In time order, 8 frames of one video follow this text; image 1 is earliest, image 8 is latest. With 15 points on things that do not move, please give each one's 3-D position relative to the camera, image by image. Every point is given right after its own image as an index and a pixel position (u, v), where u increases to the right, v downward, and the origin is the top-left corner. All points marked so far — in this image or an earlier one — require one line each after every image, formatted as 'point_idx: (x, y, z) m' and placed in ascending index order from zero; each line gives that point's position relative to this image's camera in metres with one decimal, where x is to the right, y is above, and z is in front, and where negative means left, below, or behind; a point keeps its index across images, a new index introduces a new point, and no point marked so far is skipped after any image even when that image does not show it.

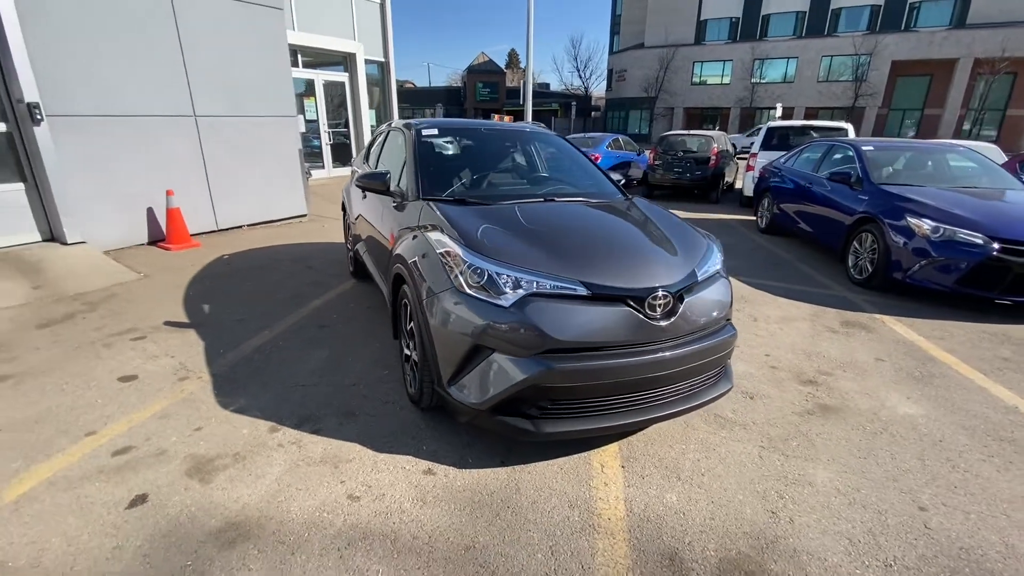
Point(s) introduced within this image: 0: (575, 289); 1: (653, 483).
0: (+0.3, 0.0, +2.3) m
1: (+0.7, -0.9, +2.3) m
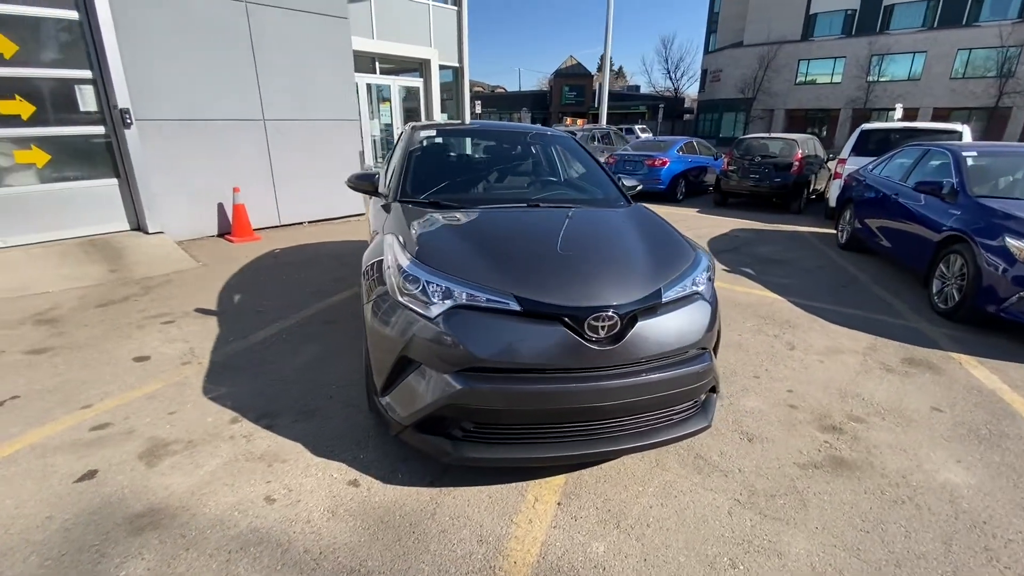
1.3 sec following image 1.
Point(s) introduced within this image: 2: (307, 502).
0: (0.0, -0.1, +2.1) m
1: (+0.3, -1.0, +2.0) m
2: (-0.9, -1.0, +2.1) m
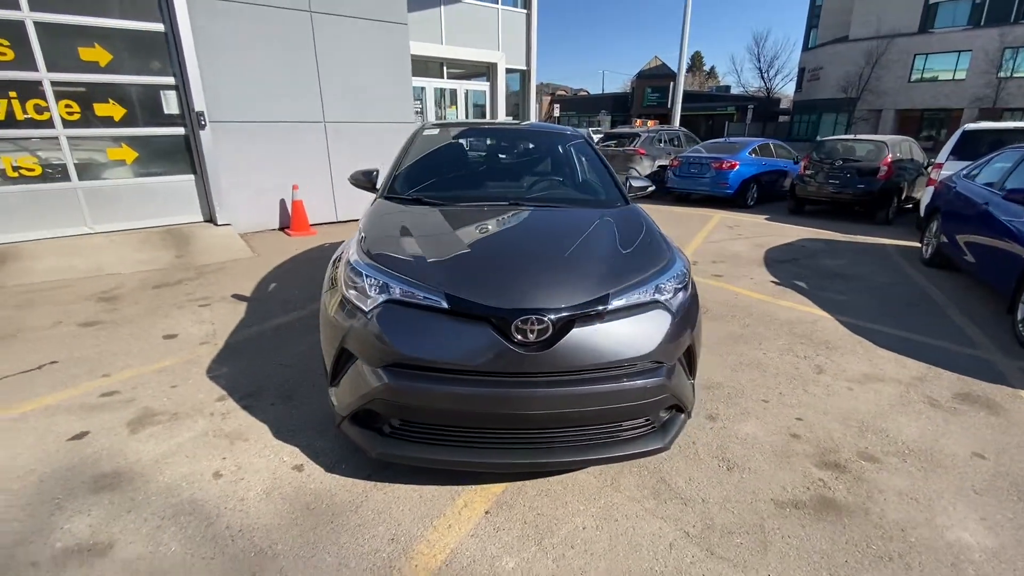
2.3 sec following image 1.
0: (-0.3, -0.1, +2.0) m
1: (0.0, -1.0, +1.9) m
2: (-1.2, -0.9, +2.2) m
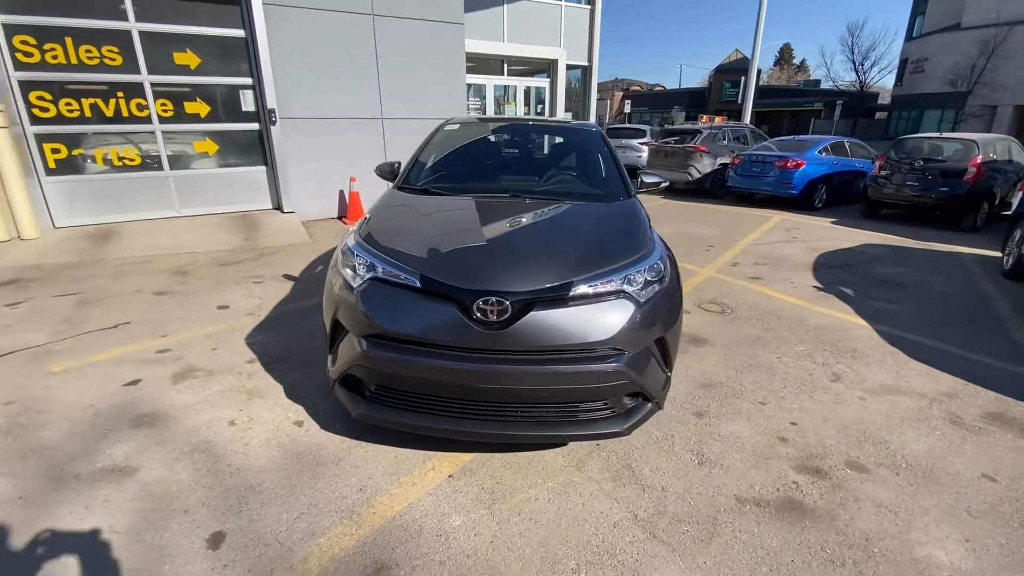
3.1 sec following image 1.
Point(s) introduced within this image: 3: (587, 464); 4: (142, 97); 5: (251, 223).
0: (-0.5, 0.0, +2.2) m
1: (-0.3, -0.9, +2.1) m
2: (-1.4, -0.8, +2.6) m
3: (+0.4, -0.9, +2.4) m
4: (-5.5, +2.8, +7.1) m
5: (-4.1, +1.0, +7.5) m
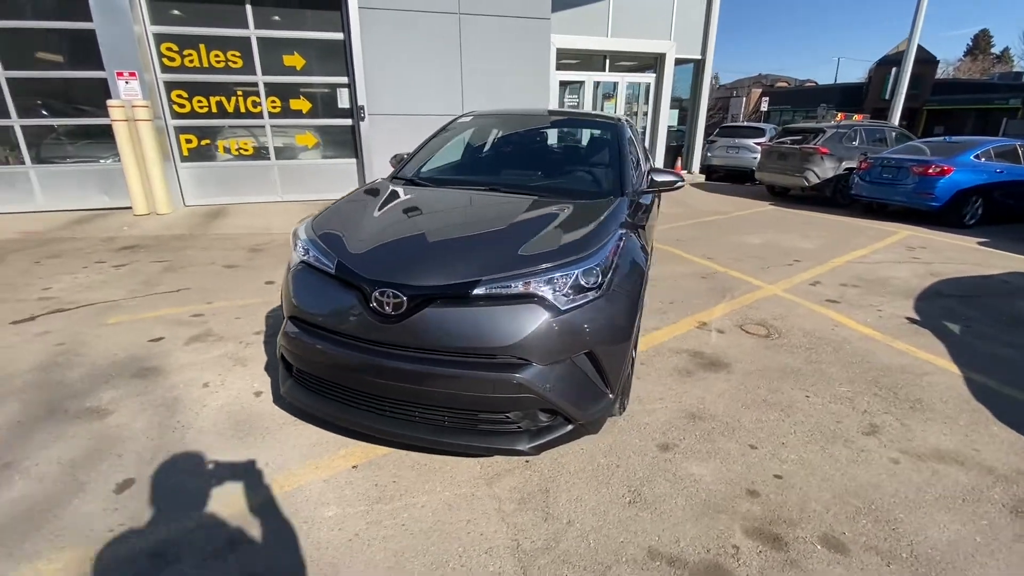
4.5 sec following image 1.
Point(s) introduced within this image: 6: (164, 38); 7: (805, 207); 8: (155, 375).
0: (-0.8, +0.1, +2.2) m
1: (-0.7, -0.9, +2.1) m
2: (-1.7, -0.6, +2.8) m
3: (-0.1, -0.9, +2.2) m
4: (-4.3, +3.3, +8.1) m
5: (-3.0, +1.3, +8.2) m
6: (-5.5, +3.9, +7.5) m
7: (+6.9, +1.9, +11.2) m
8: (-2.2, -0.5, +3.0) m
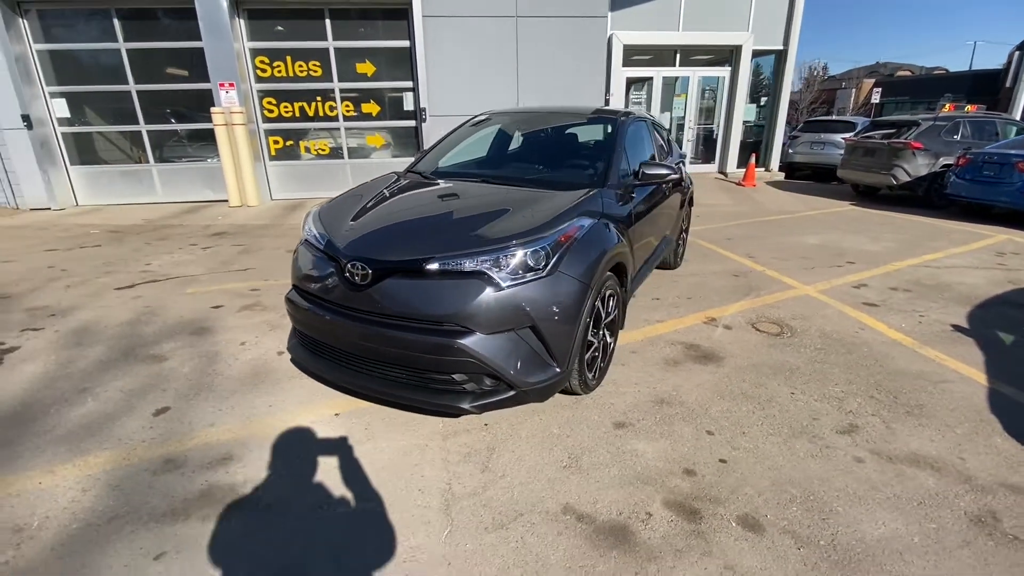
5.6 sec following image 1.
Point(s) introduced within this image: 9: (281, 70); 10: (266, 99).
0: (-1.0, +0.2, +2.6) m
1: (-1.0, -0.8, +2.5) m
2: (-1.8, -0.4, +3.3) m
3: (-0.3, -0.8, +2.5) m
4: (-3.4, +3.5, +9.0) m
5: (-2.1, +1.6, +8.8) m
6: (-4.6, +4.3, +8.6) m
7: (+8.1, +1.7, +10.2) m
8: (-2.3, -0.3, +3.6) m
9: (-4.2, +4.0, +8.7) m
10: (-4.6, +3.5, +8.8) m
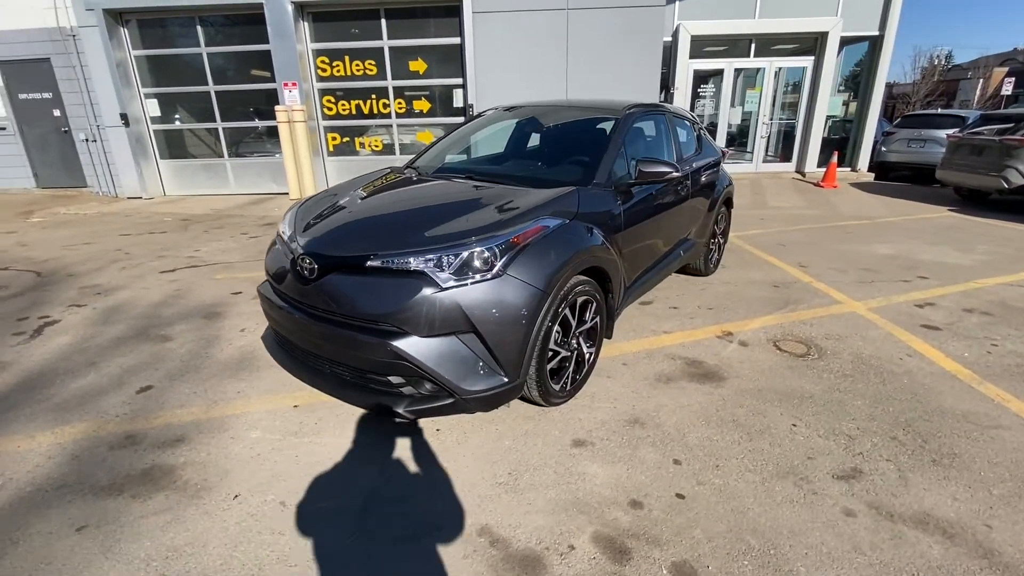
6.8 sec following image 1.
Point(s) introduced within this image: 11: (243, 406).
0: (-1.2, +0.3, +2.7) m
1: (-1.3, -0.7, +2.5) m
2: (-1.9, -0.4, +3.5) m
3: (-0.6, -0.8, +2.4) m
4: (-2.4, +3.7, +9.2) m
5: (-1.3, +1.7, +9.0) m
6: (-3.6, +4.5, +9.1) m
7: (+9.0, +1.3, +8.8) m
8: (-2.3, -0.2, +3.8) m
9: (-3.3, +4.2, +9.1) m
10: (-3.6, +3.7, +9.3) m
11: (-1.5, -0.7, +2.6) m
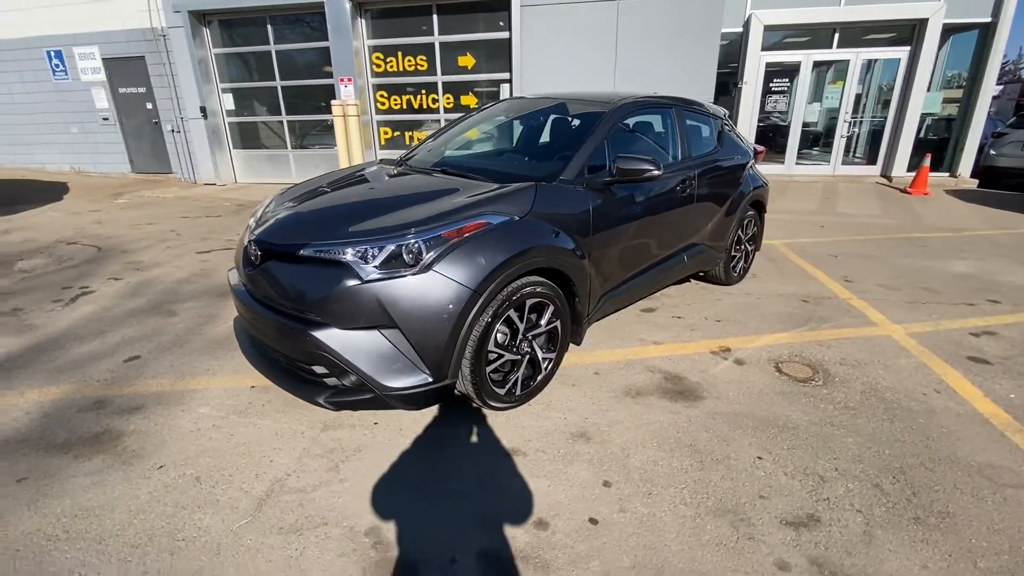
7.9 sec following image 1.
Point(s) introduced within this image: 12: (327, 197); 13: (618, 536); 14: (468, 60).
0: (-1.5, +0.4, +2.8) m
1: (-1.6, -0.6, +2.6) m
2: (-2.1, -0.2, +3.7) m
3: (-0.9, -0.7, +2.4) m
4: (-1.5, +3.8, +9.4) m
5: (-0.6, +1.8, +9.0) m
6: (-2.7, +4.7, +9.4) m
7: (+9.6, +0.8, +7.3) m
8: (-2.4, -0.1, +4.0) m
9: (-2.3, +4.4, +9.4) m
10: (-2.7, +3.9, +9.6) m
11: (-1.8, -0.6, +2.8) m
12: (-1.0, +0.5, +2.8) m
13: (+0.4, -1.0, +1.9) m
14: (-0.8, +4.3, +9.1) m
